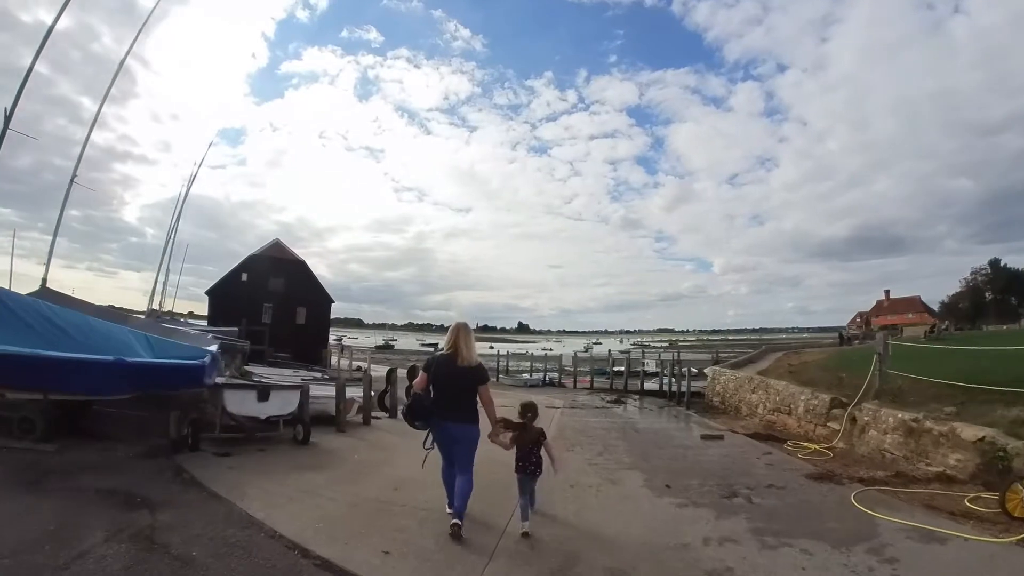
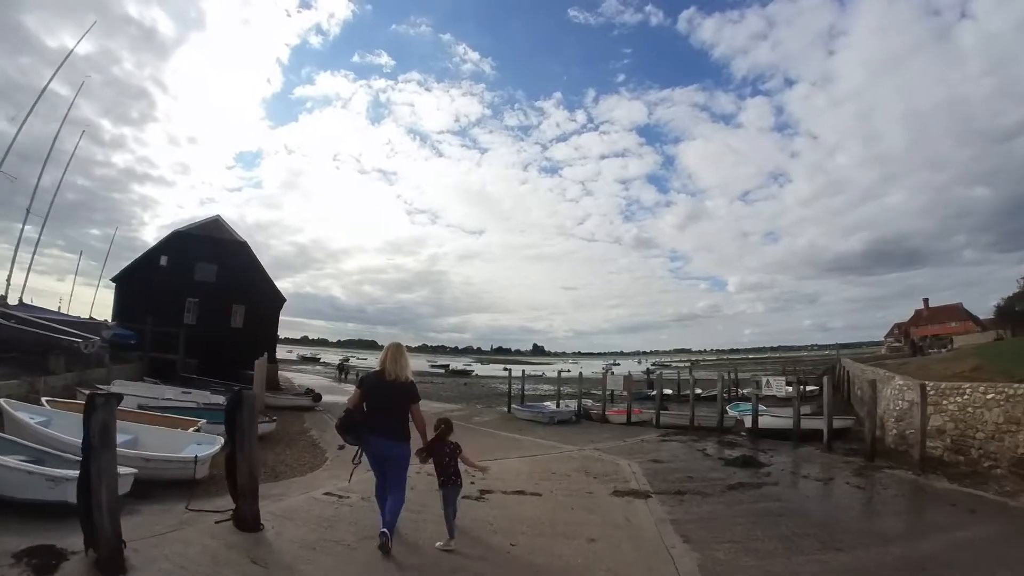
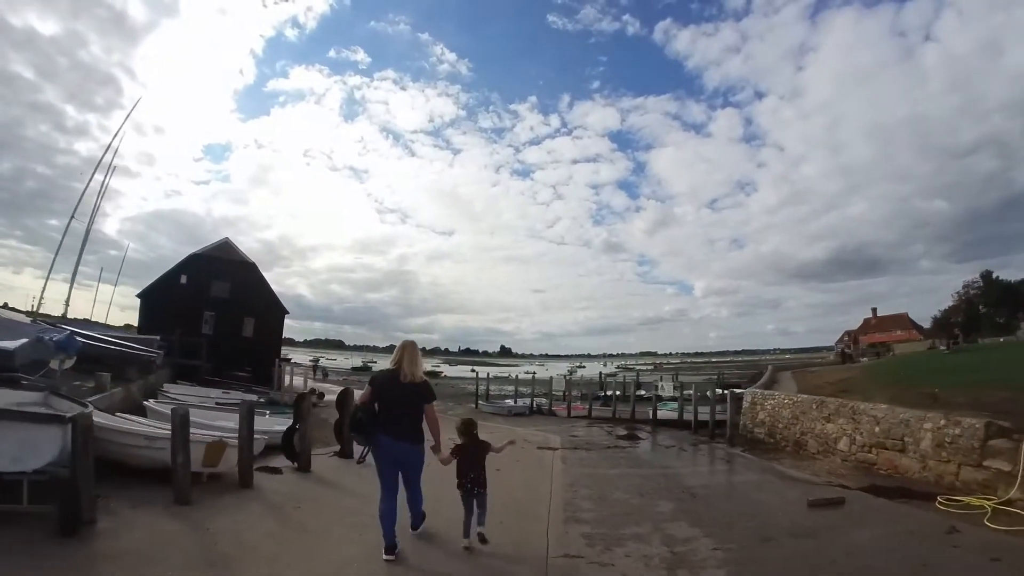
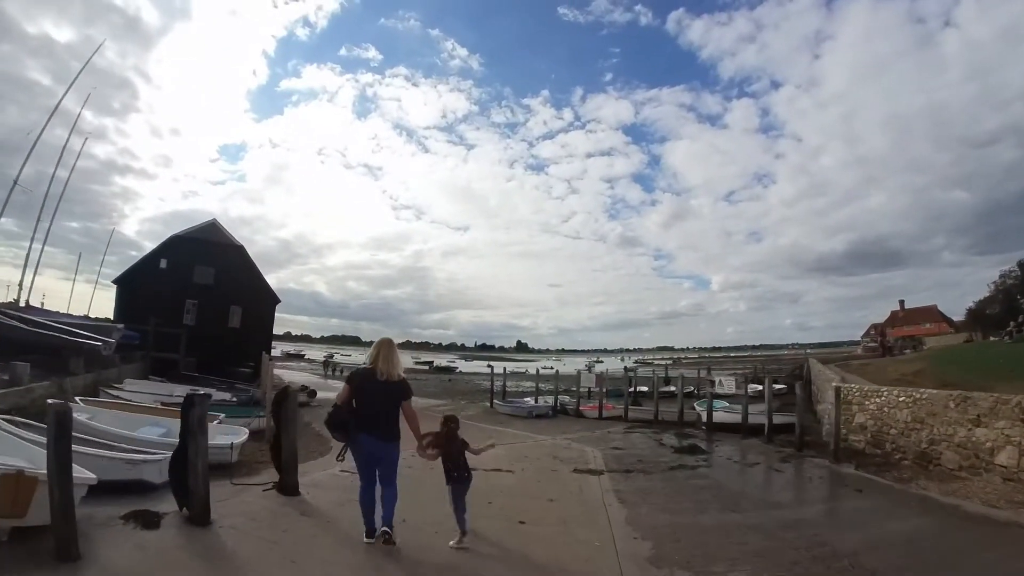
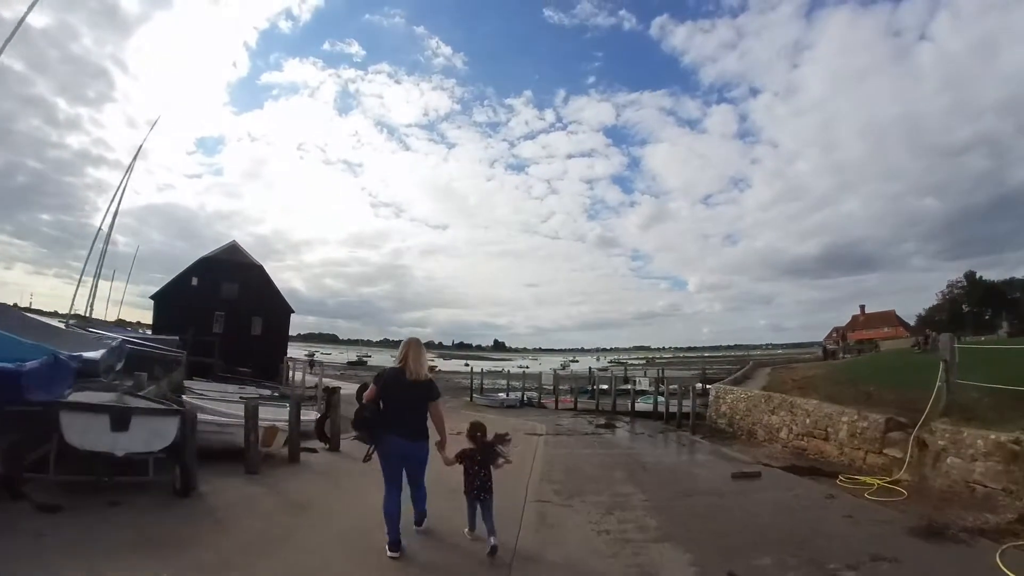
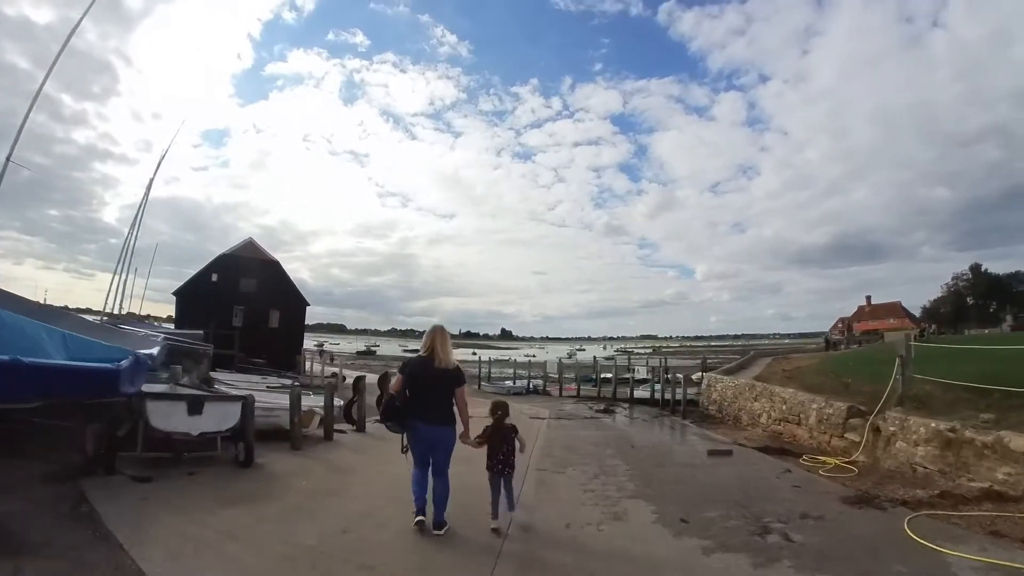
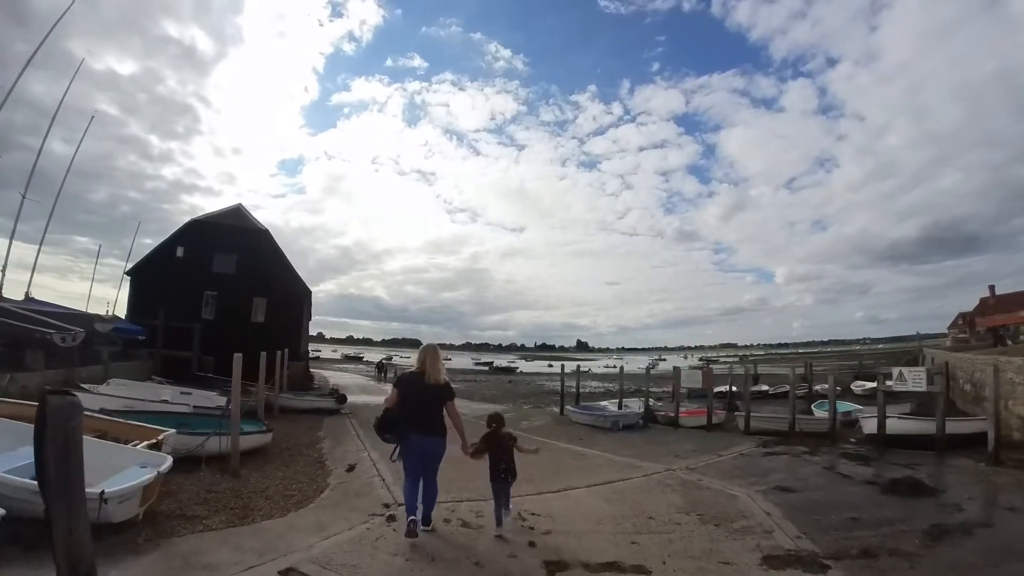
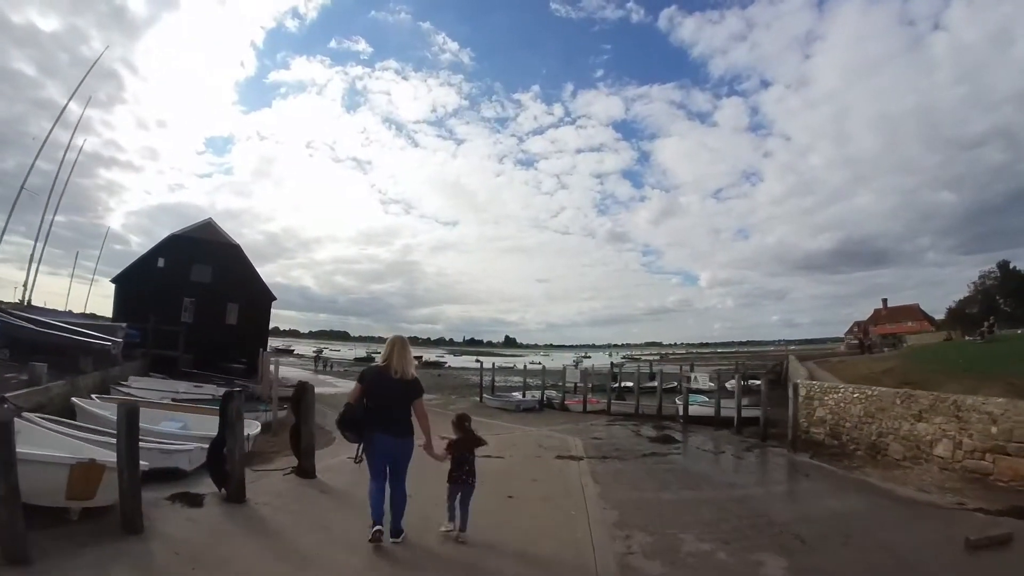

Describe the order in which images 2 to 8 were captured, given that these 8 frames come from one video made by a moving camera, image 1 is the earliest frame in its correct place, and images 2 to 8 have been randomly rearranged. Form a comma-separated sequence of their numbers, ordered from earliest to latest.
6, 5, 3, 8, 4, 2, 7
